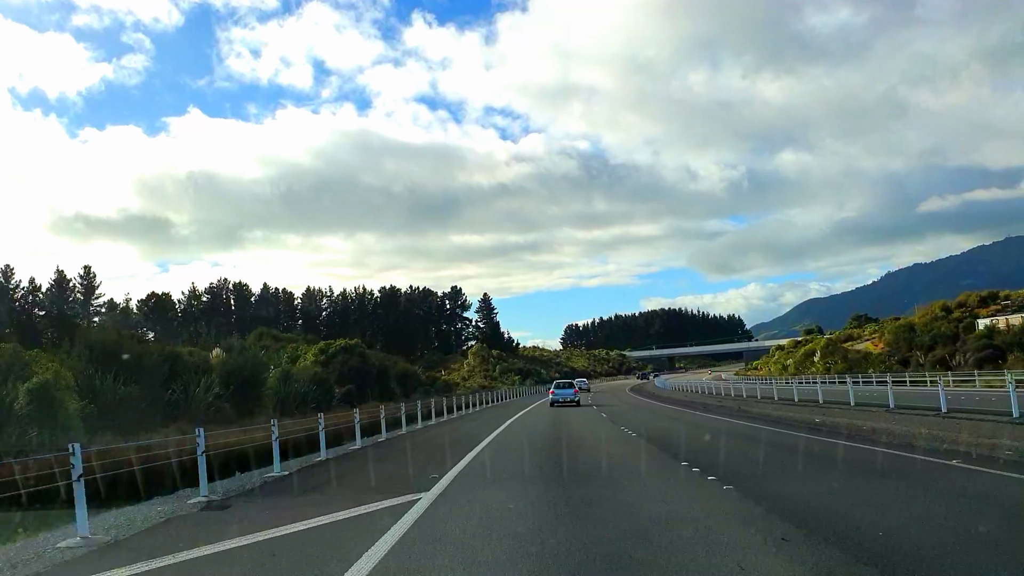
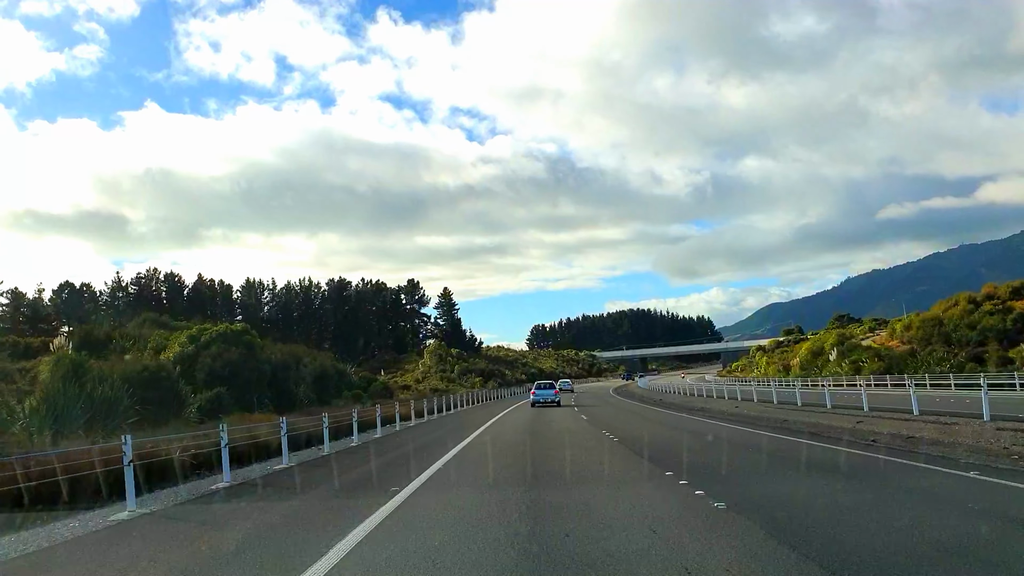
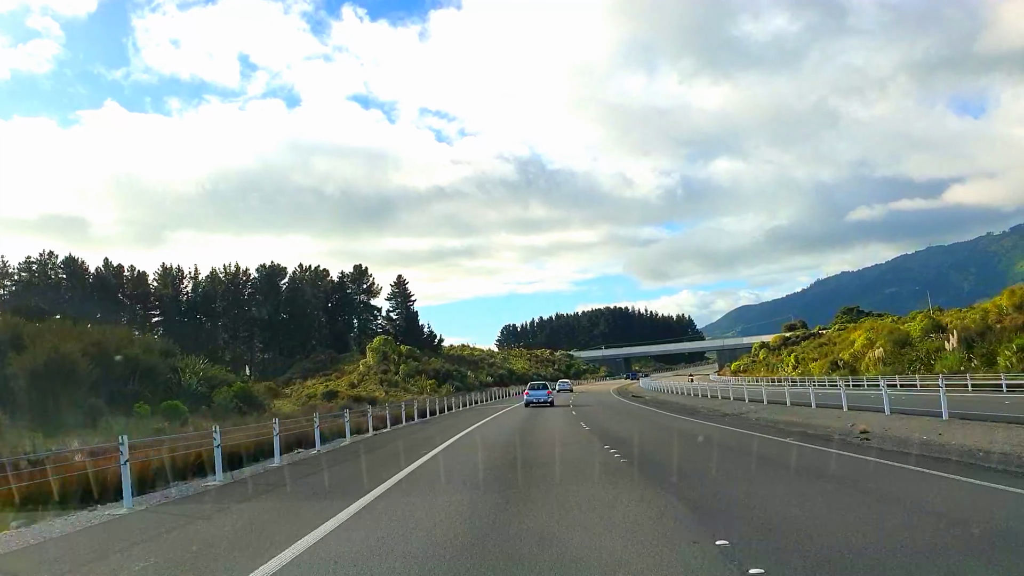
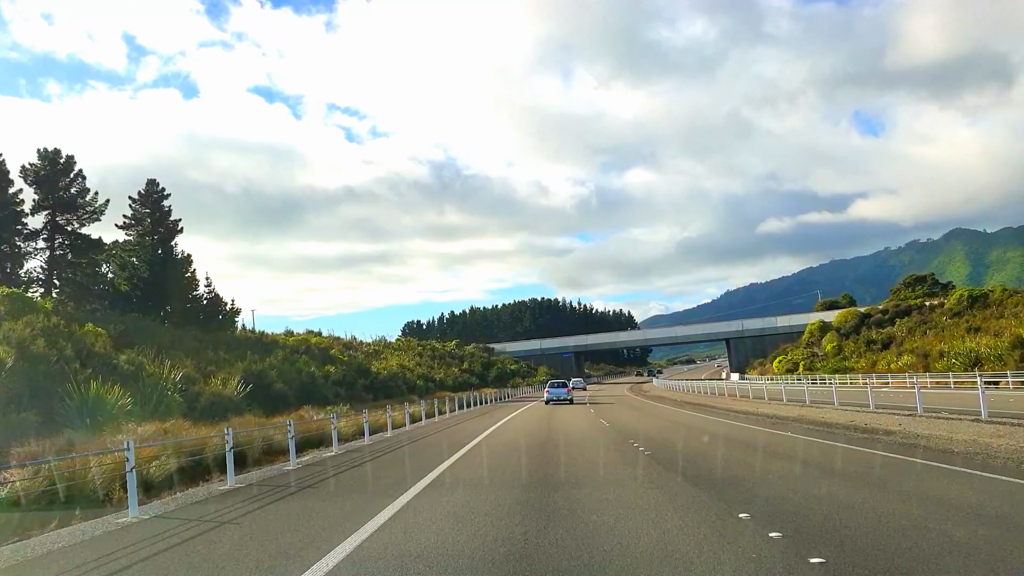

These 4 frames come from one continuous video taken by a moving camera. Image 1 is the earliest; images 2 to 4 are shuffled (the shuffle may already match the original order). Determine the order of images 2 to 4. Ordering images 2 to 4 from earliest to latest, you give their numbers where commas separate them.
2, 3, 4
